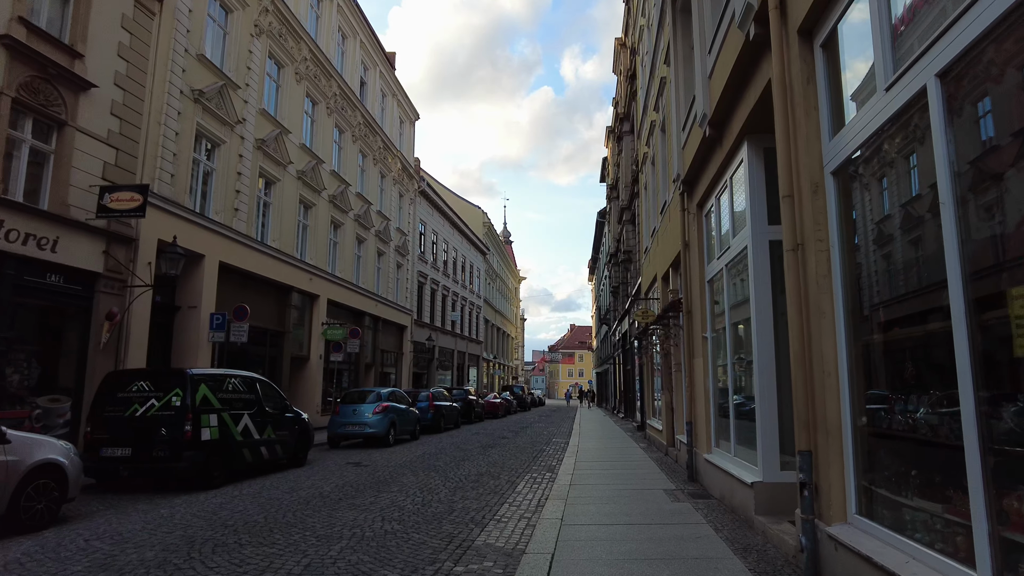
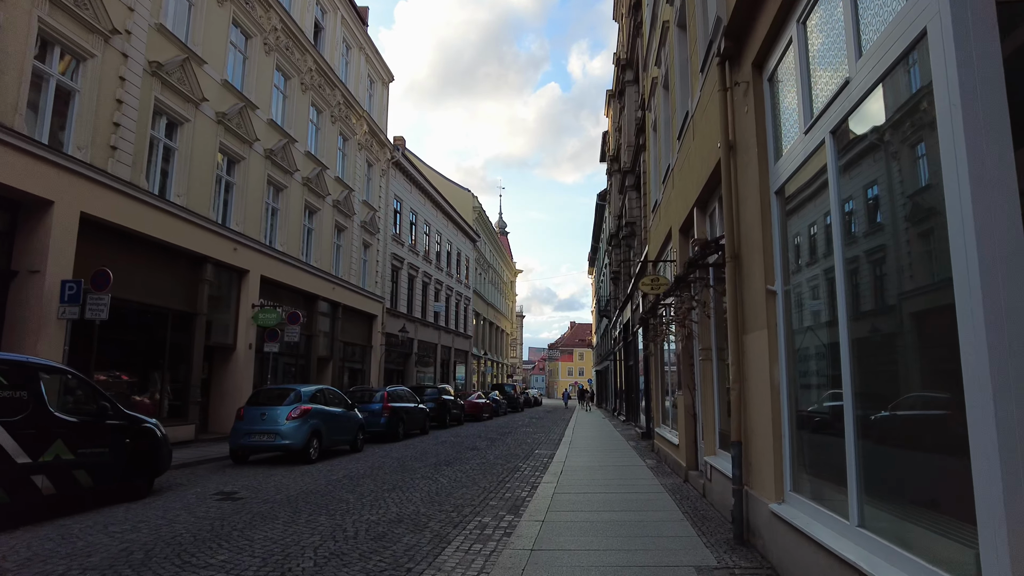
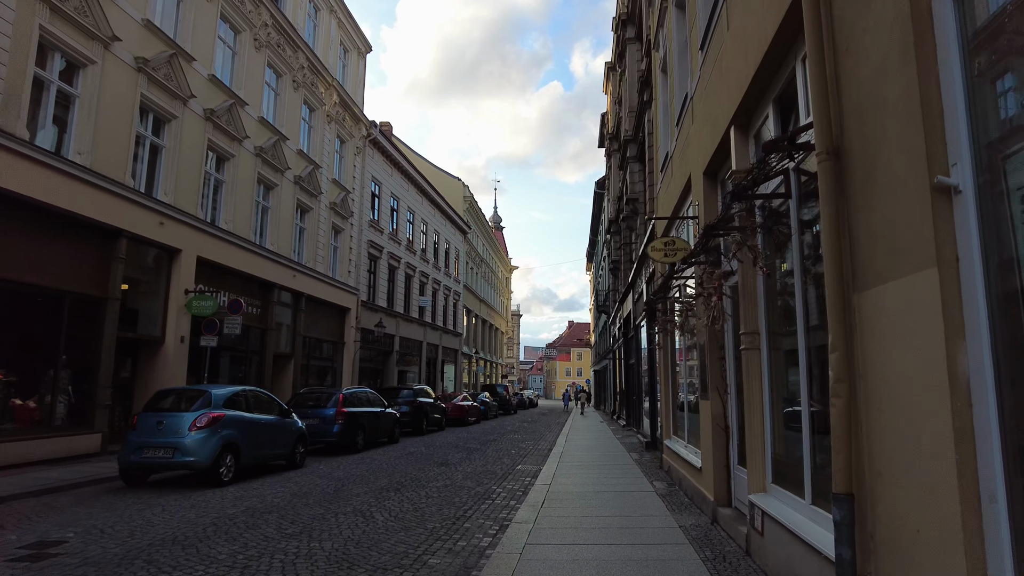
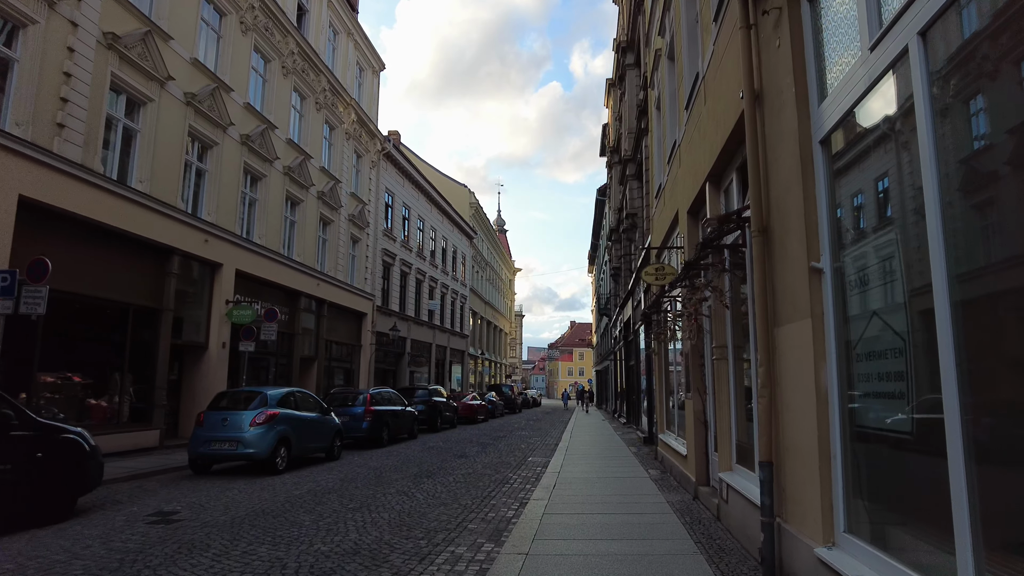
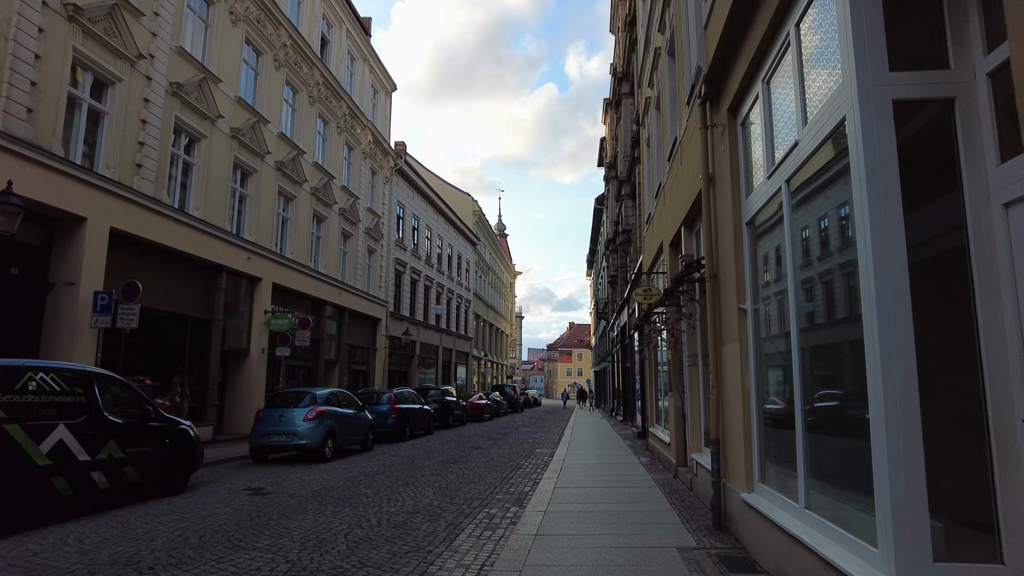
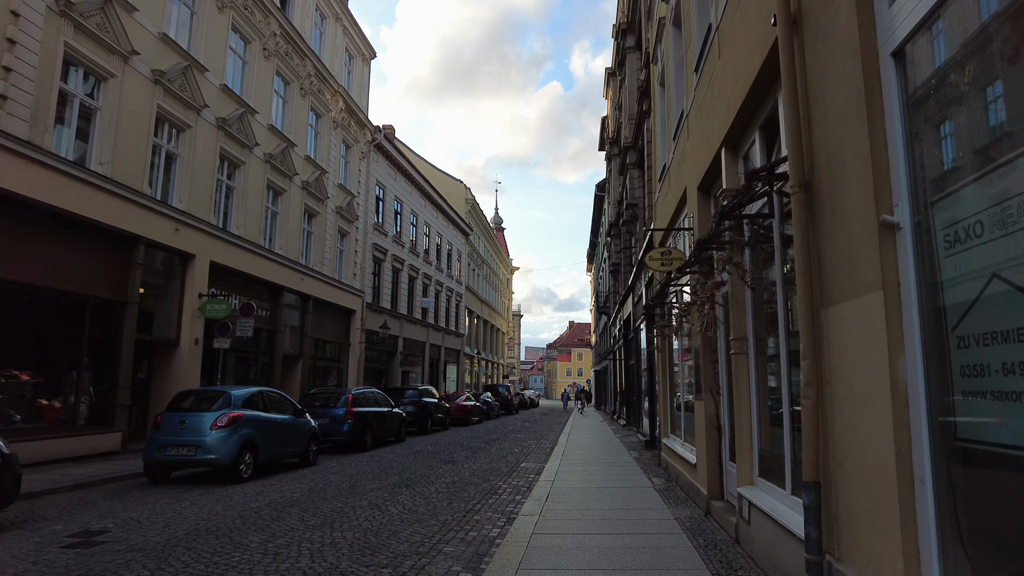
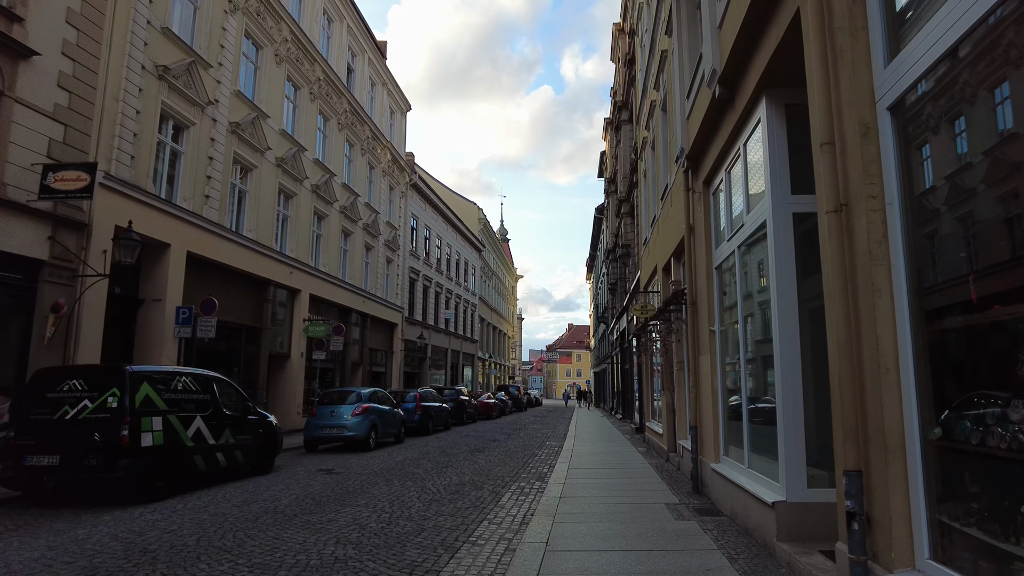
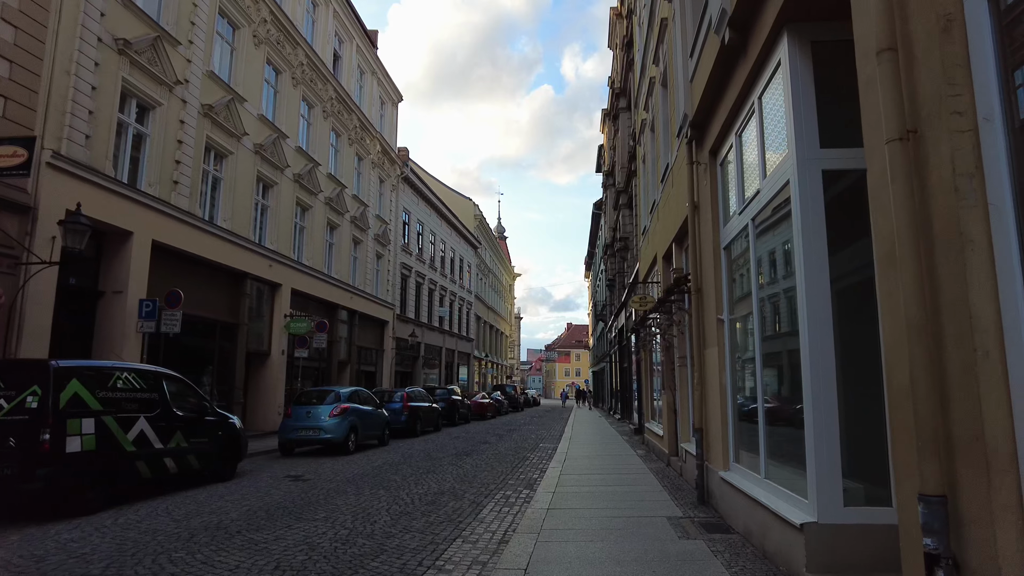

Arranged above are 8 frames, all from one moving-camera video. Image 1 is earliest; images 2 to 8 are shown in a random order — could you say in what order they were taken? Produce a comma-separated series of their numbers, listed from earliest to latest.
7, 8, 5, 2, 4, 6, 3
